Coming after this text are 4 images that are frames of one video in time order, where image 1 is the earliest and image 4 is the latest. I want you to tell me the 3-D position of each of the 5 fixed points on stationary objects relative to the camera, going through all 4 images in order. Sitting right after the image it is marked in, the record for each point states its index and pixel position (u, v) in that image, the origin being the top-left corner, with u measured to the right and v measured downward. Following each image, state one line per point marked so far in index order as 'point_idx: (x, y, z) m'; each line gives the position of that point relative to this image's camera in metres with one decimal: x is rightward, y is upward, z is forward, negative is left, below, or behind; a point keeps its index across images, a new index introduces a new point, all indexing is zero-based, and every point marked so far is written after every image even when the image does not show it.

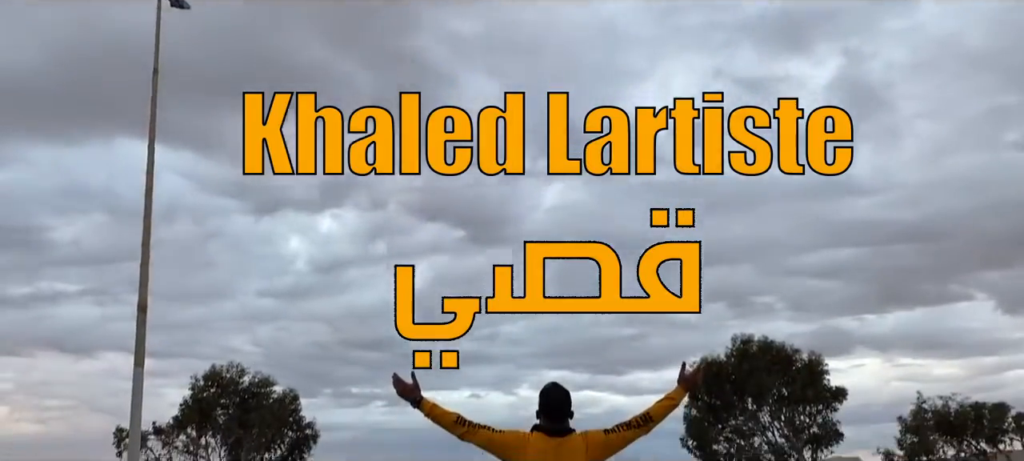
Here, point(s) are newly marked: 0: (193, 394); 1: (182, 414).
0: (-4.7, -2.4, +12.9) m
1: (-4.8, -2.6, +12.7) m
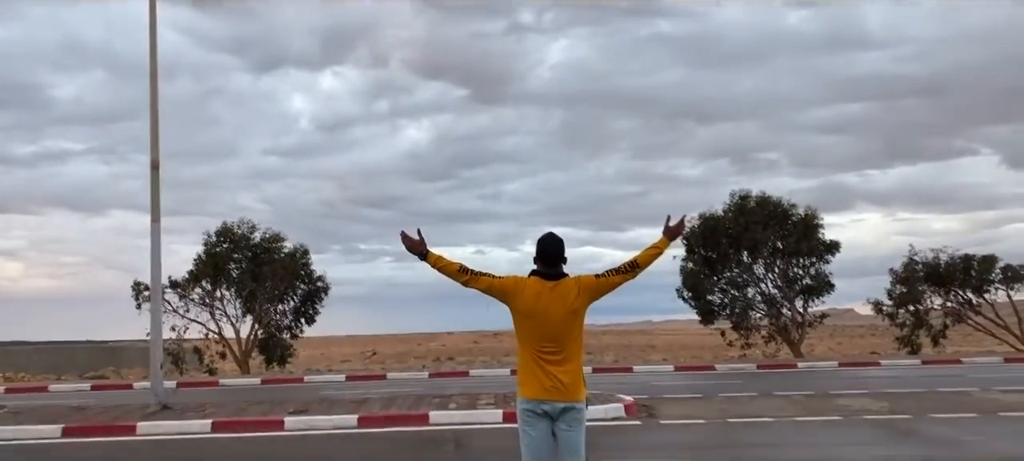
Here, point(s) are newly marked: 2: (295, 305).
0: (-4.7, -0.3, +13.6) m
1: (-4.8, -0.6, +13.4) m
2: (-3.5, -1.2, +14.2) m
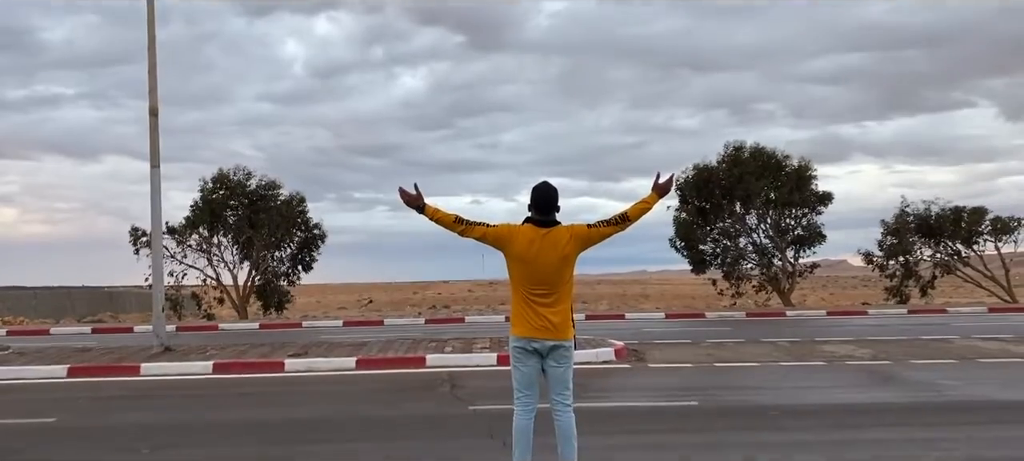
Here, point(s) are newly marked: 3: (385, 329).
0: (-4.8, +0.5, +13.8) m
1: (-4.8, +0.2, +13.6) m
2: (-3.6, -0.3, +14.5) m
3: (-2.6, -2.0, +18.2) m
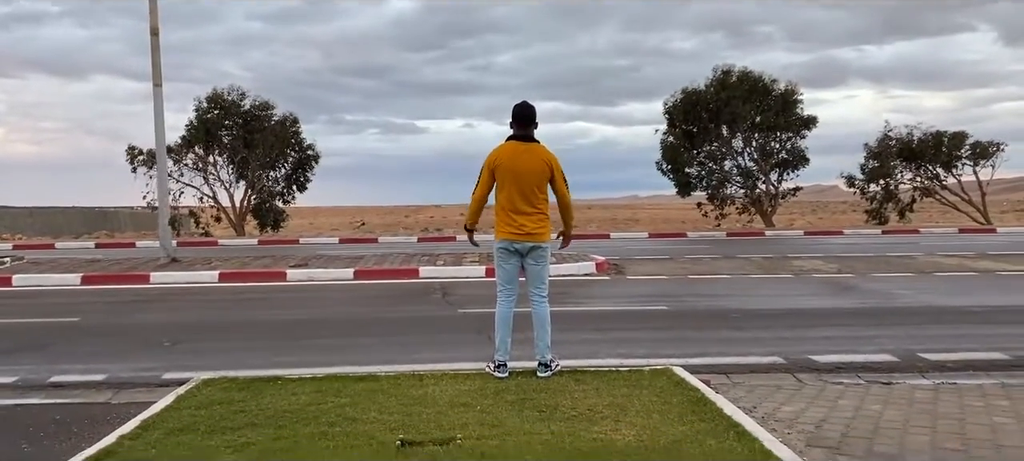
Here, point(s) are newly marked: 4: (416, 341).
0: (-4.9, +1.9, +14.5) m
1: (-5.0, +1.6, +14.3) m
2: (-3.8, +1.1, +15.3) m
3: (-2.8, -0.3, +19.1) m
4: (-1.0, -1.1, +9.0) m
